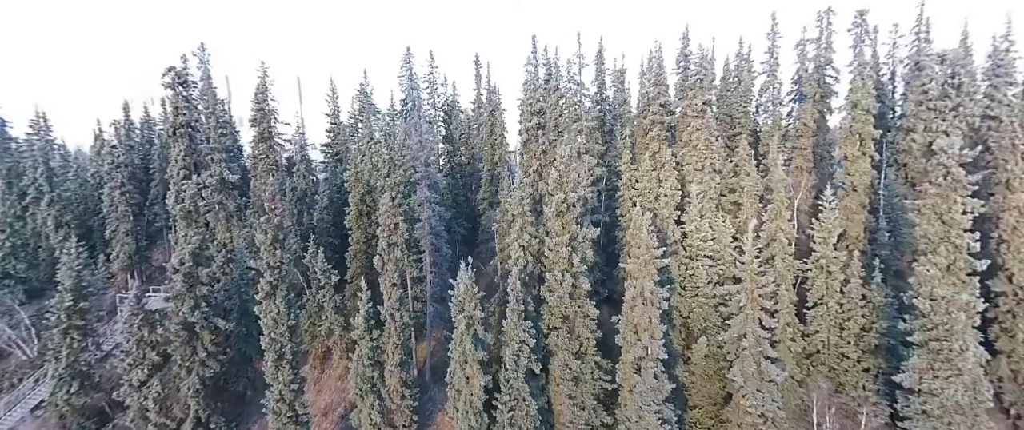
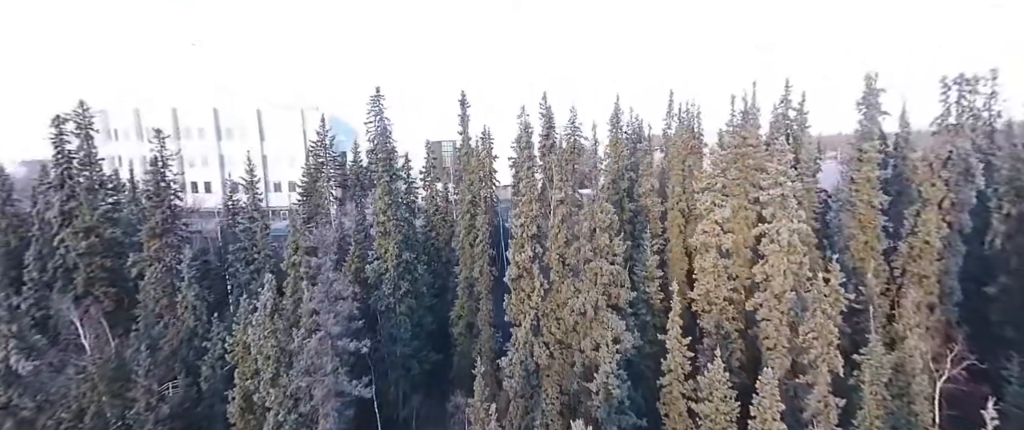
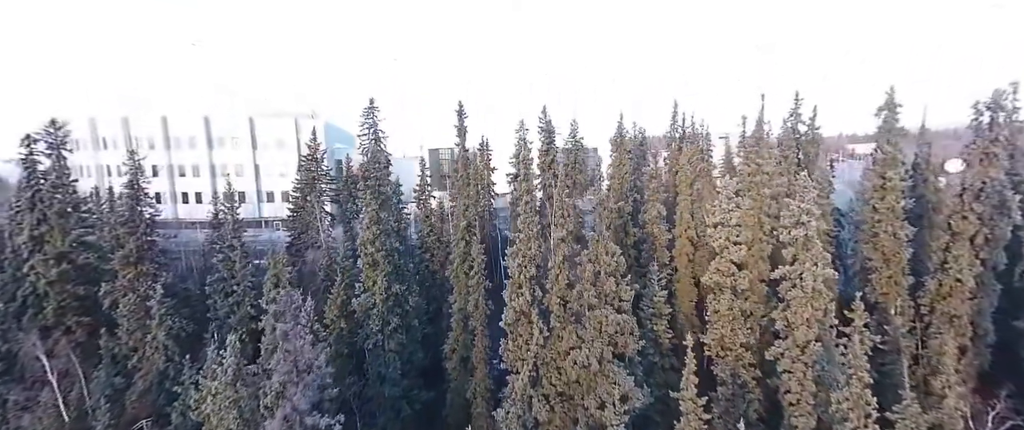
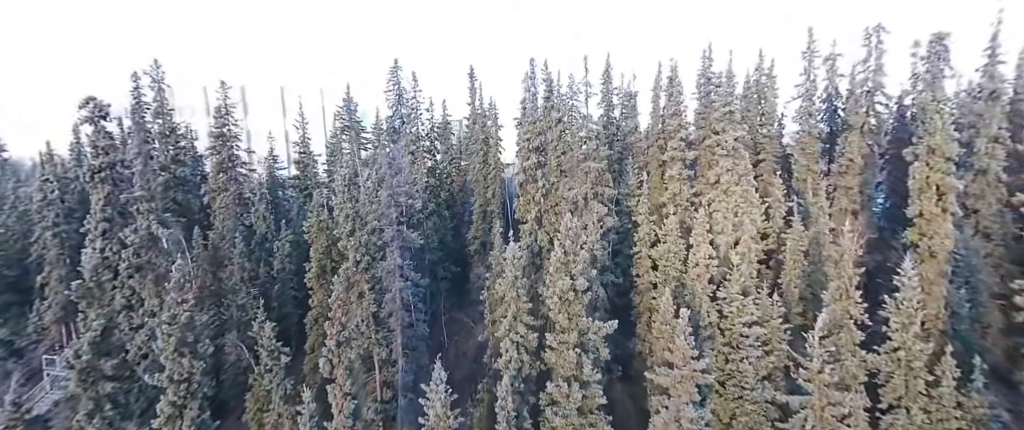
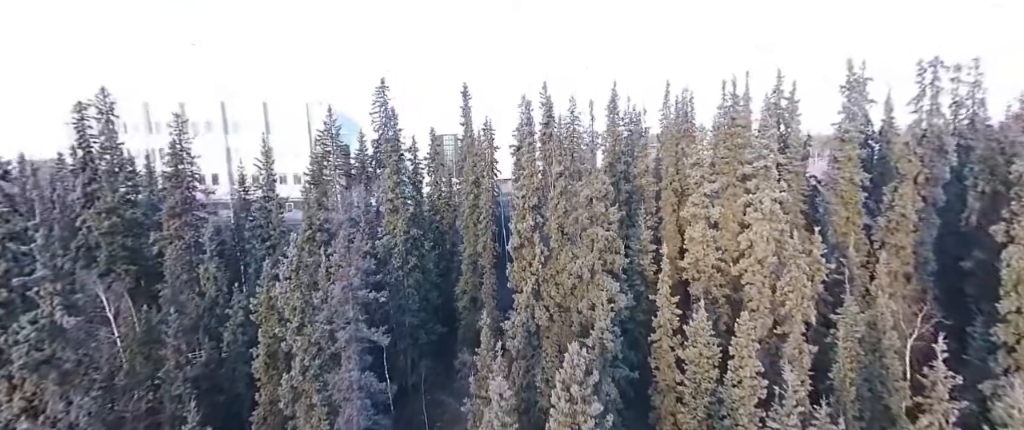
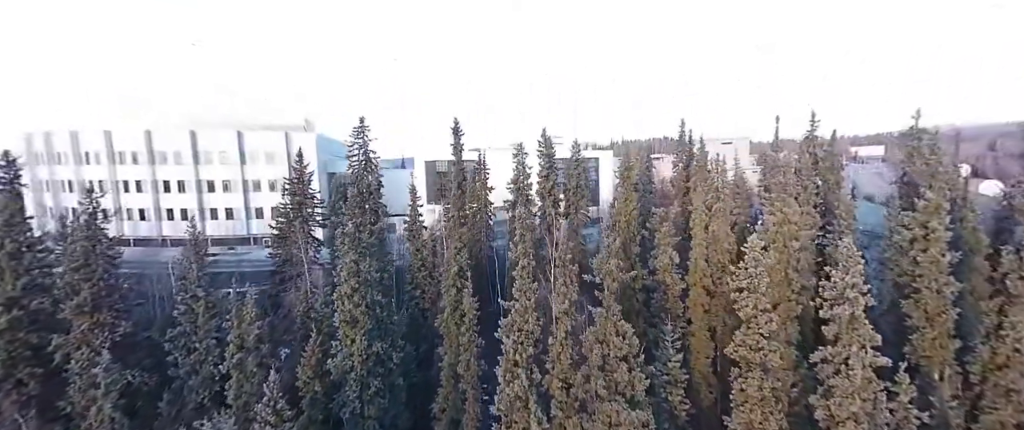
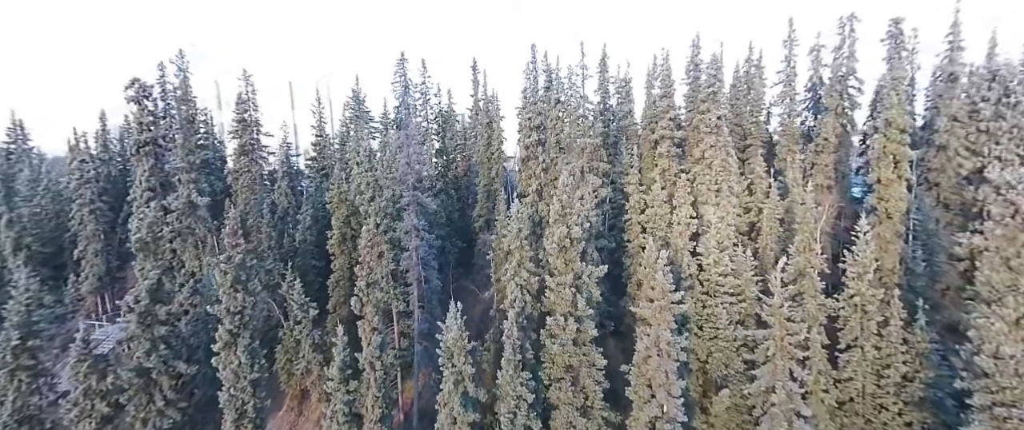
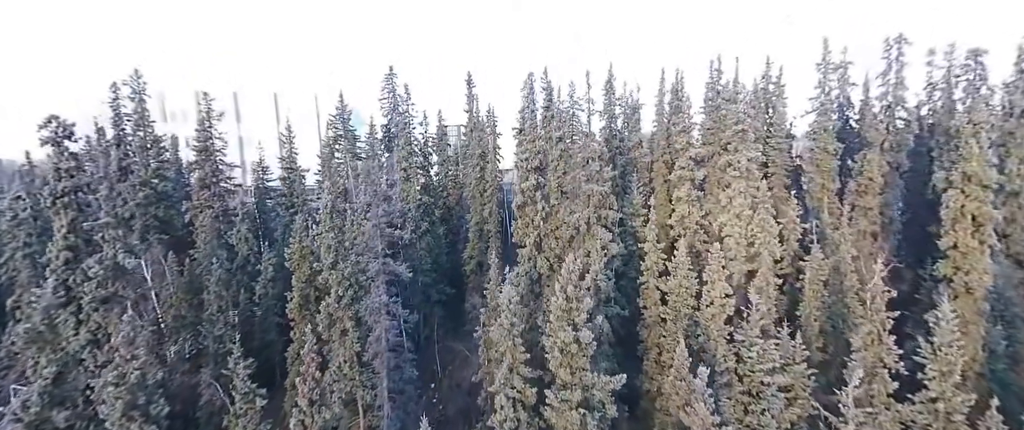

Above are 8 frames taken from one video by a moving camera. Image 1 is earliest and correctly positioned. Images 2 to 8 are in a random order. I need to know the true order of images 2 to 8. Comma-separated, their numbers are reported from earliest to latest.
7, 4, 8, 5, 2, 3, 6
